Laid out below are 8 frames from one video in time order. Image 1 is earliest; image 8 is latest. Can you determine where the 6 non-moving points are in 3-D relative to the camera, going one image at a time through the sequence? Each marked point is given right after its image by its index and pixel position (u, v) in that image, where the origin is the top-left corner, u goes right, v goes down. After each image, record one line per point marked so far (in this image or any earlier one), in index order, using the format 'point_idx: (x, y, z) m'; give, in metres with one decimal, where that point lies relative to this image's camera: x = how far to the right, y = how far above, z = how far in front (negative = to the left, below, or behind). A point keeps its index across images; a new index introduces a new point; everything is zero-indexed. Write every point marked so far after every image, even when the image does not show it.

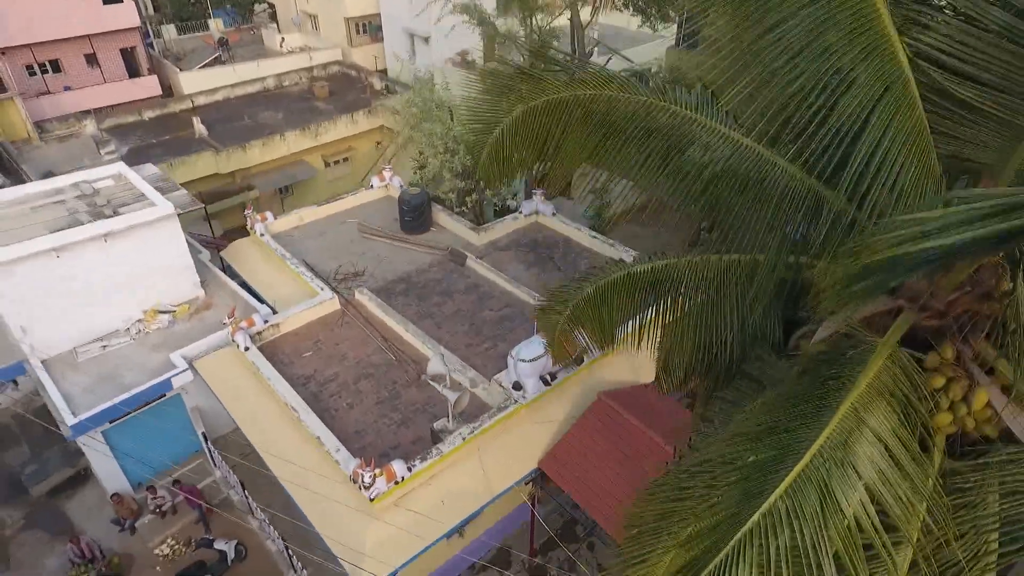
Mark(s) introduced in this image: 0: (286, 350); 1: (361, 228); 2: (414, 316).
0: (-4.1, -1.1, +11.5) m
1: (-3.6, +1.4, +14.8) m
2: (-1.9, -0.5, +12.3) m
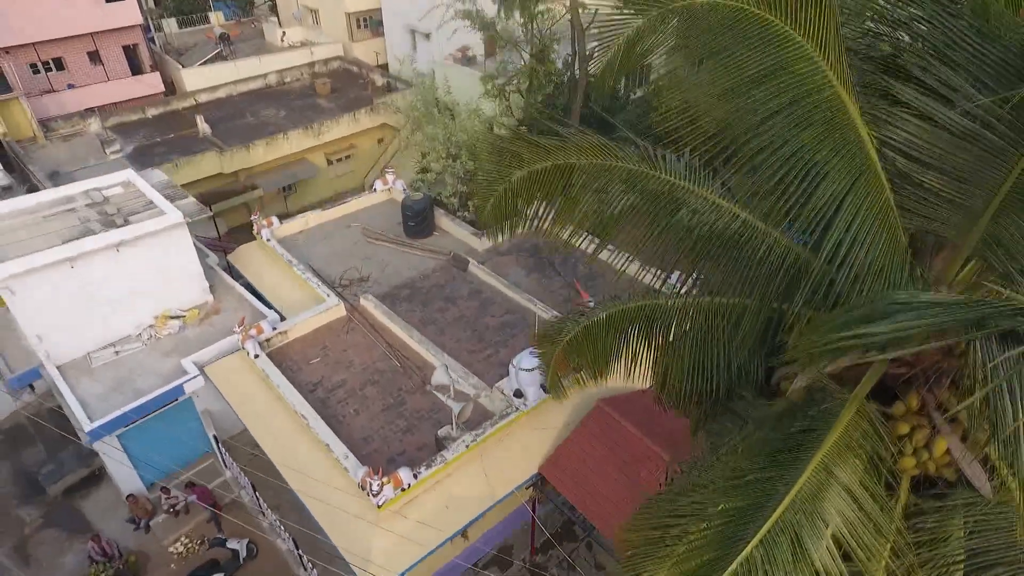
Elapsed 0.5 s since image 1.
0: (-4.1, -1.3, +11.8) m
1: (-3.6, +1.3, +15.1) m
2: (-1.9, -0.7, +12.6) m
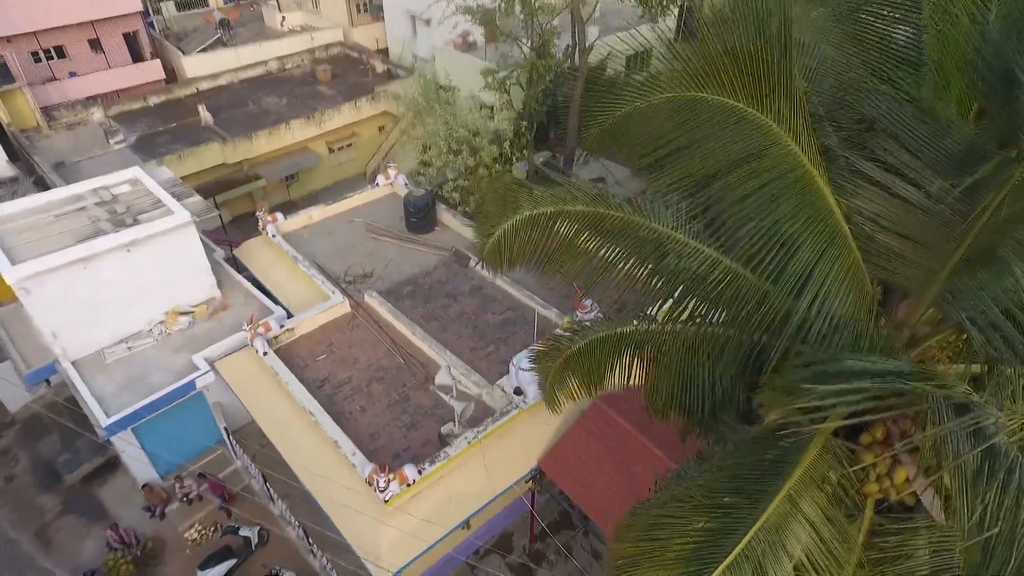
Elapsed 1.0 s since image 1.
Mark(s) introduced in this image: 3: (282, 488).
0: (-4.1, -1.3, +12.2) m
1: (-3.5, +1.5, +15.4) m
2: (-1.9, -0.6, +13.0) m
3: (-4.9, -4.2, +13.2) m
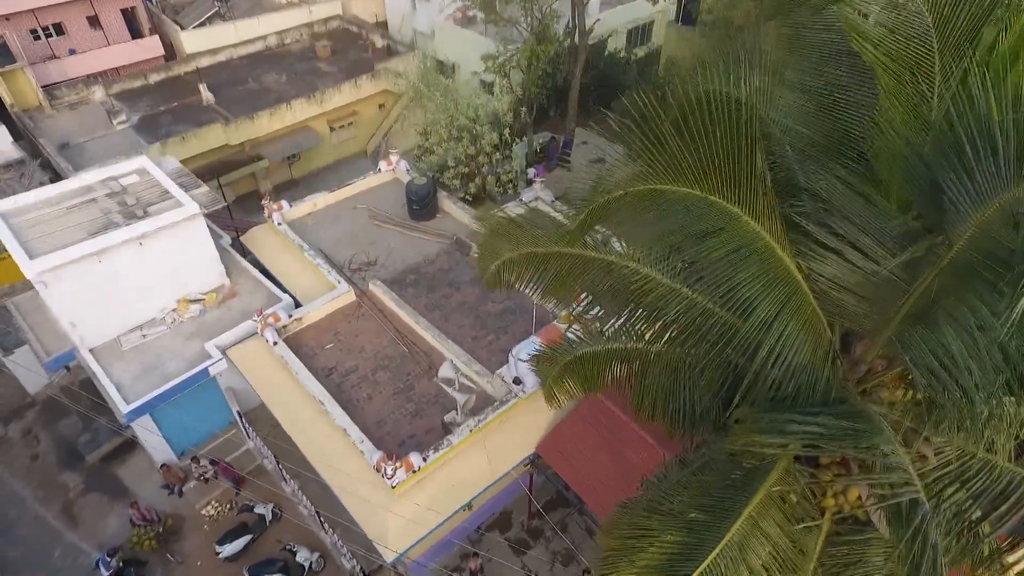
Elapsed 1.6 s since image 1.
0: (-4.1, -1.1, +12.8) m
1: (-3.6, +1.8, +15.8) m
2: (-1.9, -0.4, +13.5) m
3: (-4.9, -4.0, +13.9) m
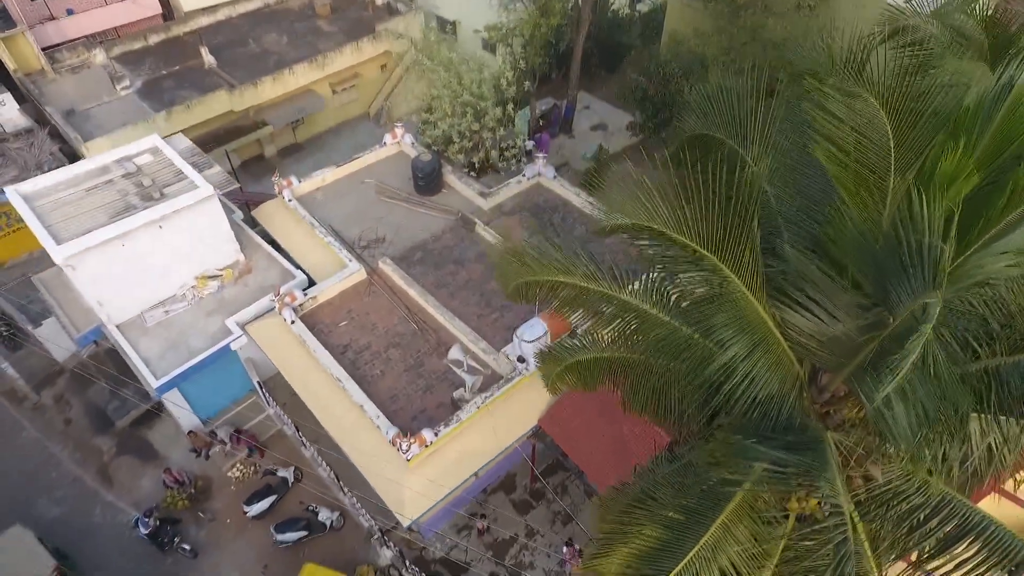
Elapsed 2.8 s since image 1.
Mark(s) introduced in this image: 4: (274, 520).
0: (-4.0, -0.7, +13.5) m
1: (-3.5, +2.5, +16.2) m
2: (-1.8, +0.1, +14.1) m
3: (-4.8, -3.5, +14.9) m
4: (-5.2, -5.1, +13.7) m
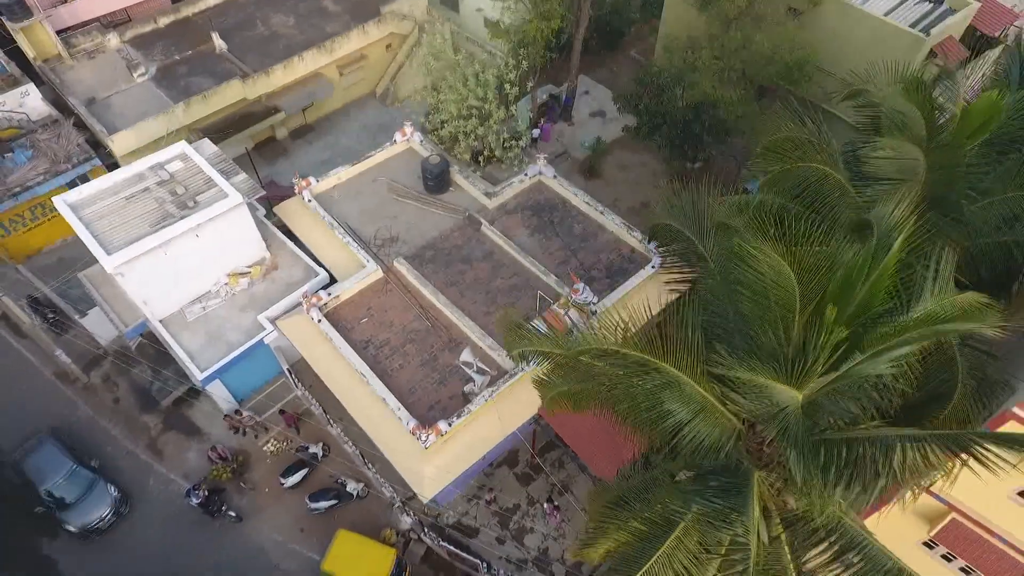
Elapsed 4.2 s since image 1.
0: (-4.0, -0.7, +15.0) m
1: (-3.4, +2.8, +17.5) m
2: (-1.8, +0.1, +15.6) m
3: (-4.7, -3.3, +16.7) m
4: (-5.1, -5.1, +15.7) m
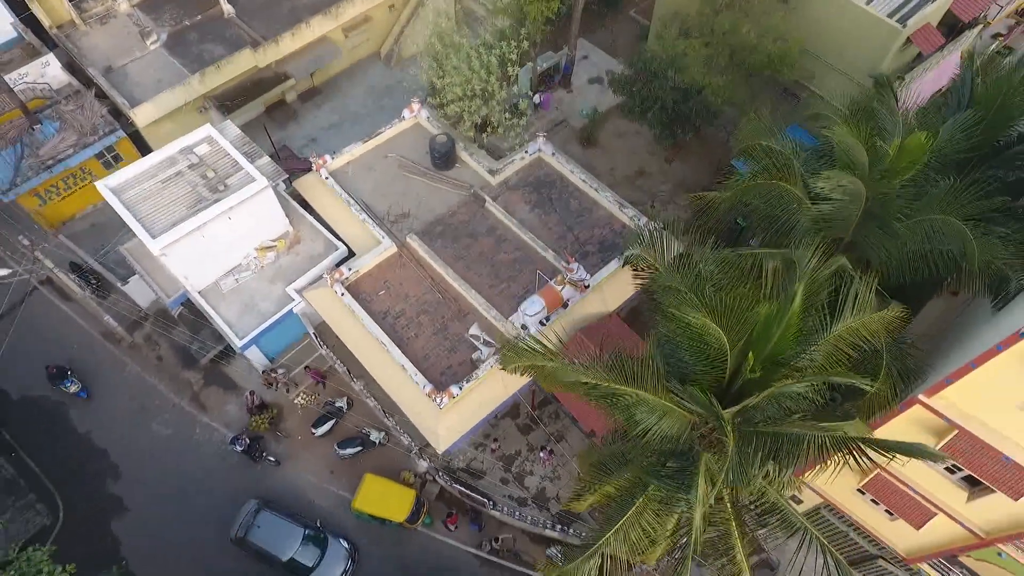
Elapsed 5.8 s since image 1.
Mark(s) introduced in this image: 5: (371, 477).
0: (-3.9, 0.0, +16.8) m
1: (-3.3, +3.7, +18.8) m
2: (-1.7, +0.8, +17.3) m
3: (-4.7, -2.5, +18.8) m
4: (-5.1, -4.3, +17.9) m
5: (-3.7, -5.0, +16.4) m
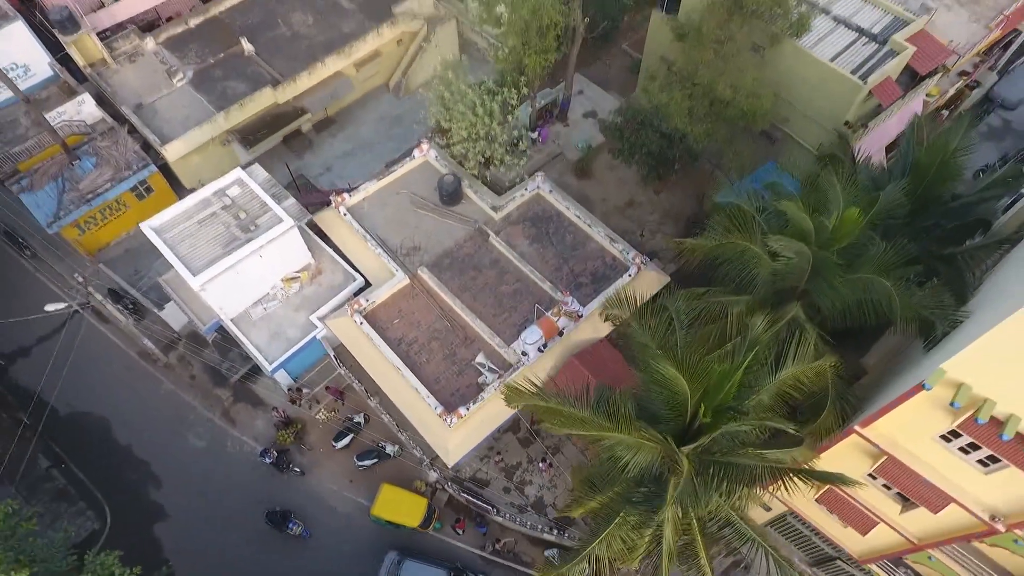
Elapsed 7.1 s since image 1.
0: (-3.9, -0.9, +18.7) m
1: (-3.3, +2.8, +20.7) m
2: (-1.7, 0.0, +19.2) m
3: (-4.6, -3.3, +20.7) m
4: (-5.0, -5.2, +19.9) m
5: (-3.7, -5.8, +18.3) m
